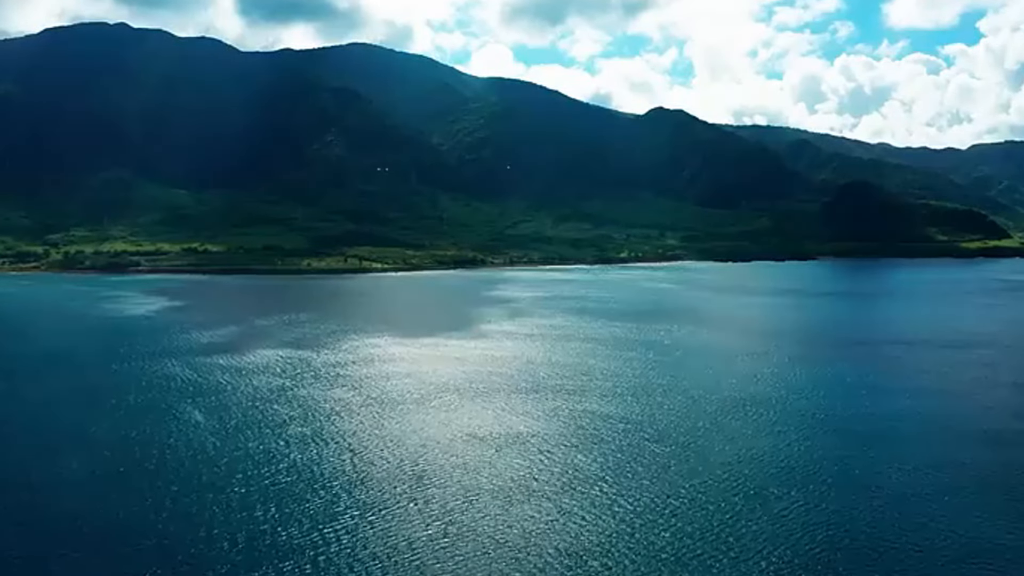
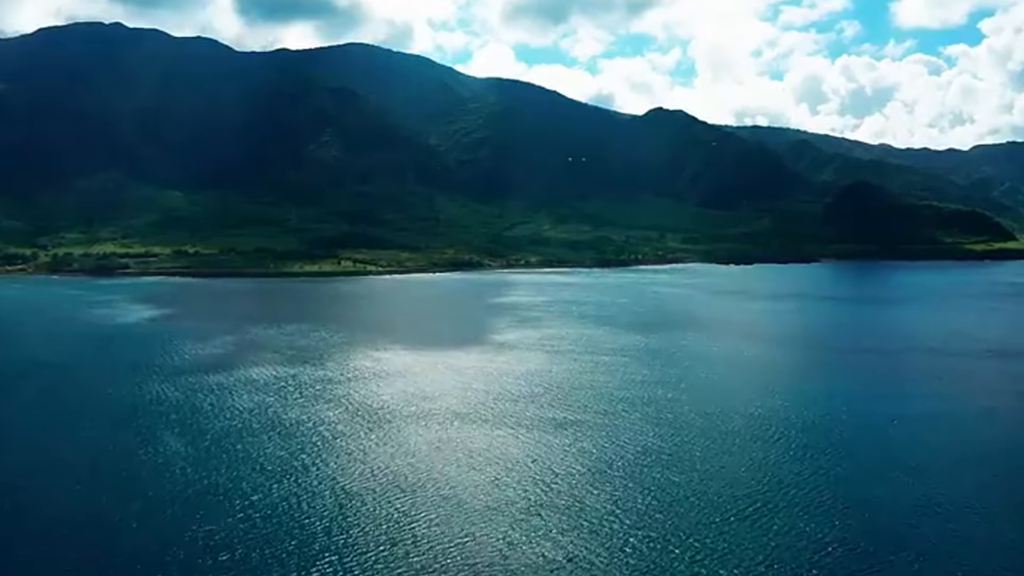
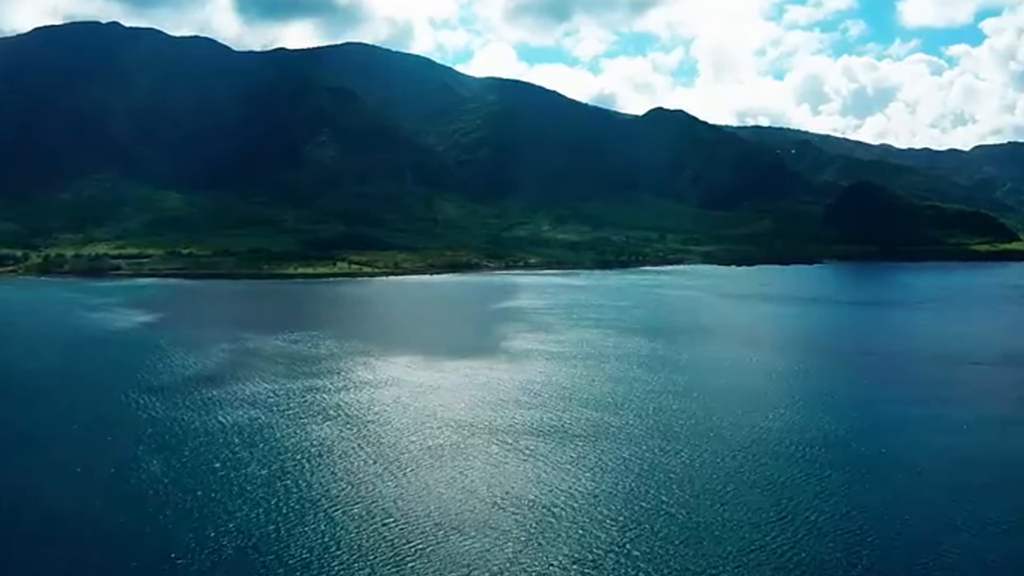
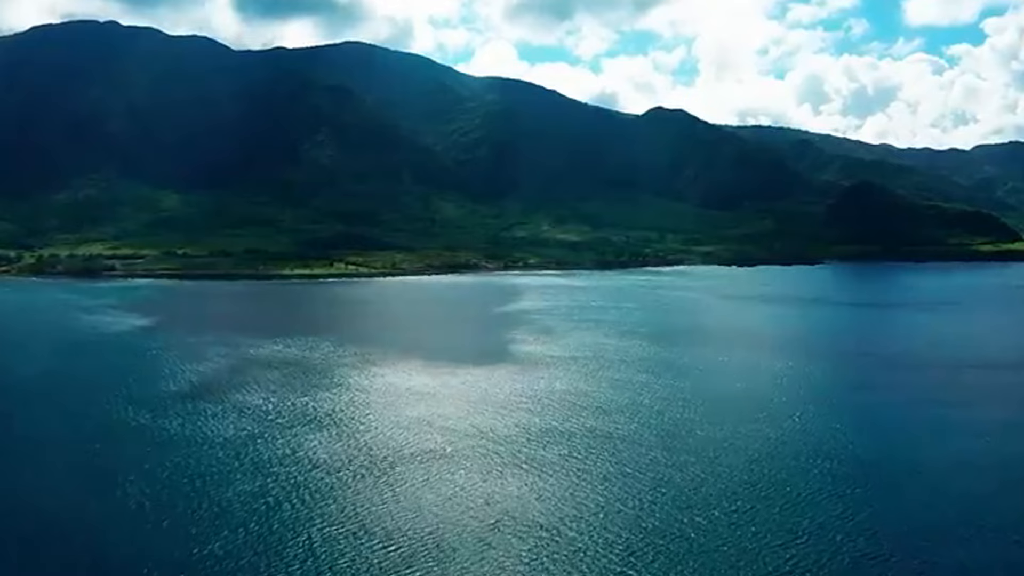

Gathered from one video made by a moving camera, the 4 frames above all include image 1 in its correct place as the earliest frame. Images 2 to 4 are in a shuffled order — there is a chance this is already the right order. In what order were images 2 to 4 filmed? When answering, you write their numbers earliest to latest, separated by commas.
2, 3, 4
